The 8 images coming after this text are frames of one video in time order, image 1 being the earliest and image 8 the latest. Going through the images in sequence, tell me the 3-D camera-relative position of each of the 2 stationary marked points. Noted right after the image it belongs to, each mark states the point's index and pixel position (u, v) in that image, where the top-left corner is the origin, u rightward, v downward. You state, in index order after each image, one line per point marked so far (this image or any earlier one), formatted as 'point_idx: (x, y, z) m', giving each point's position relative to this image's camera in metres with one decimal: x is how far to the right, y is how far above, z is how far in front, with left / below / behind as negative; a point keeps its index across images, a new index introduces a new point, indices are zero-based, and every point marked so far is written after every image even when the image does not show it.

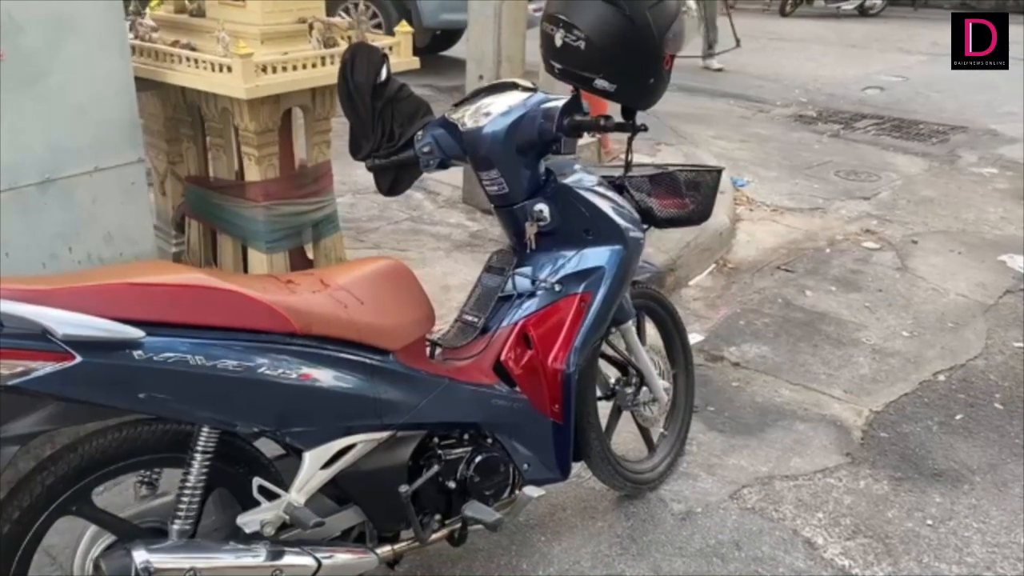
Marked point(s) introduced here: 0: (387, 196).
0: (-0.4, +0.3, +3.0) m
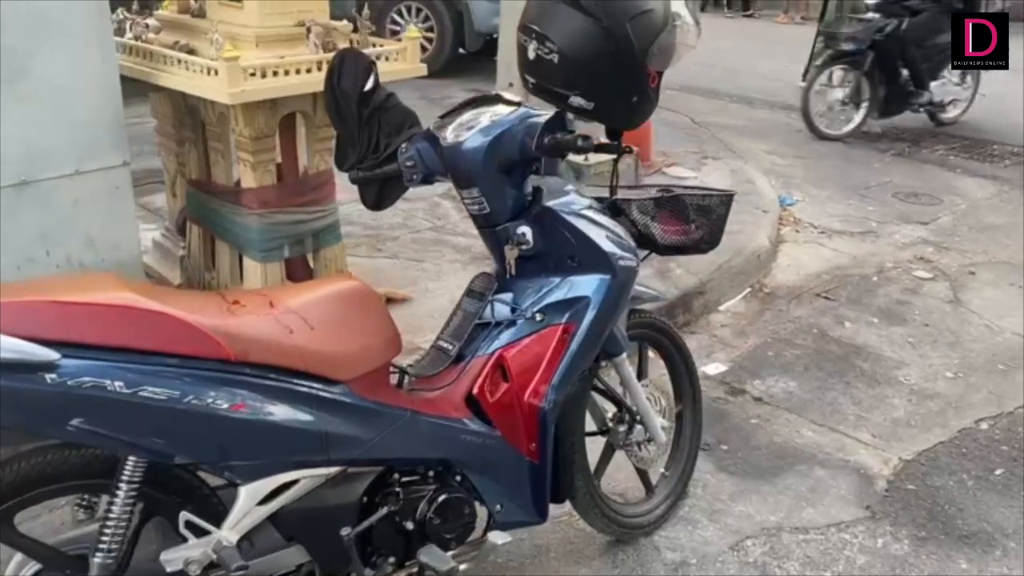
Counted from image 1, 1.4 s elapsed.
0: (-0.4, +0.2, +2.8) m
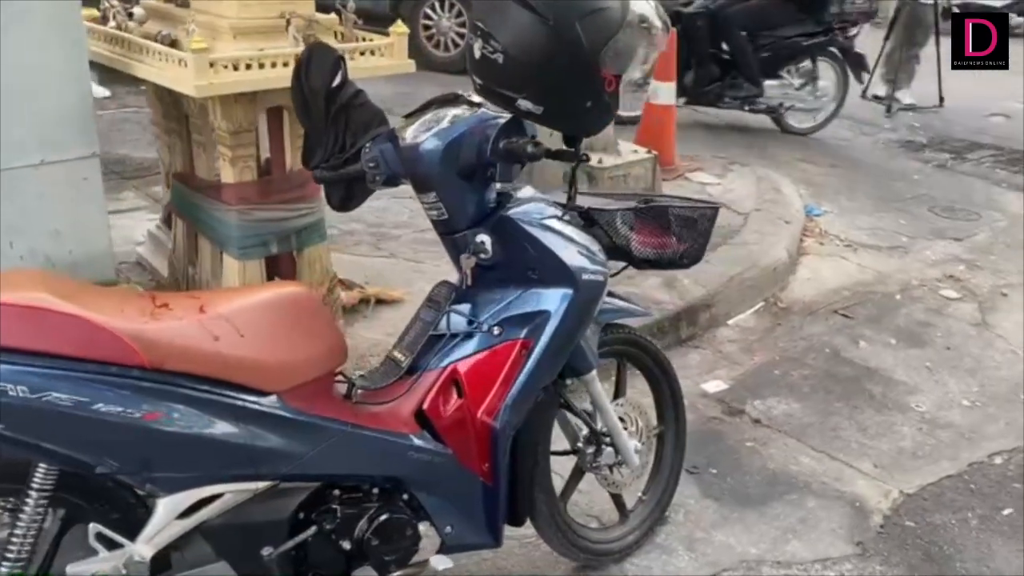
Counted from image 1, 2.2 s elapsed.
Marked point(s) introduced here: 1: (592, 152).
0: (-0.5, +0.2, +2.7) m
1: (+0.5, +0.9, +5.5) m
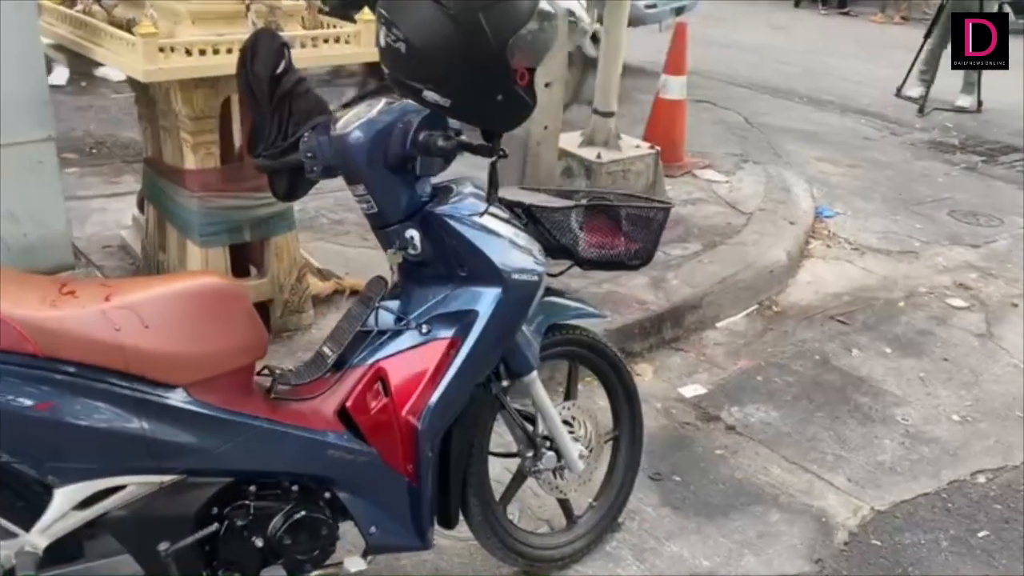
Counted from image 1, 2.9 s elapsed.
0: (-0.7, +0.3, +2.7) m
1: (+0.5, +0.9, +5.4) m
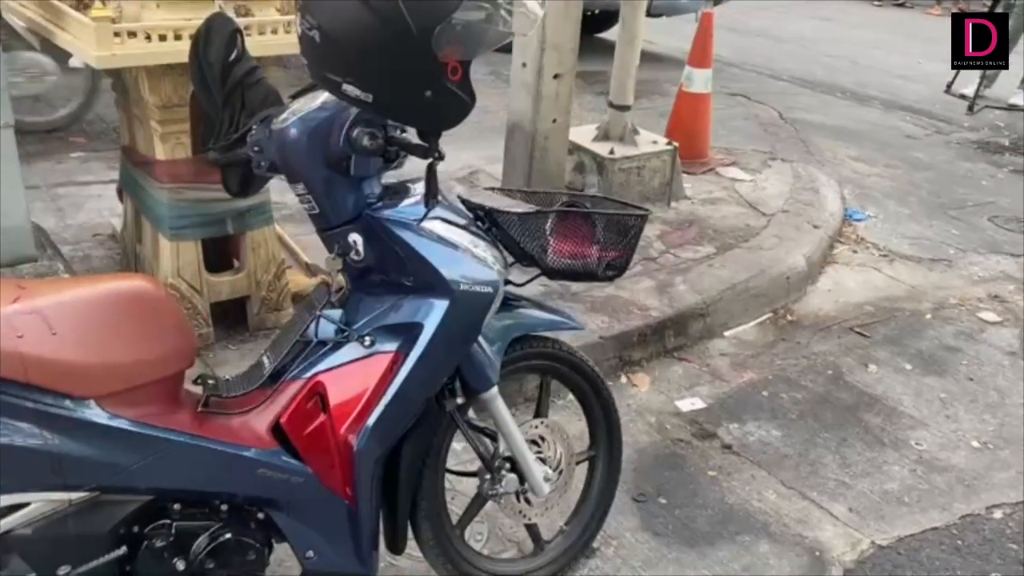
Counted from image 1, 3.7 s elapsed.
0: (-0.8, +0.3, +2.5) m
1: (+0.6, +0.9, +5.2) m
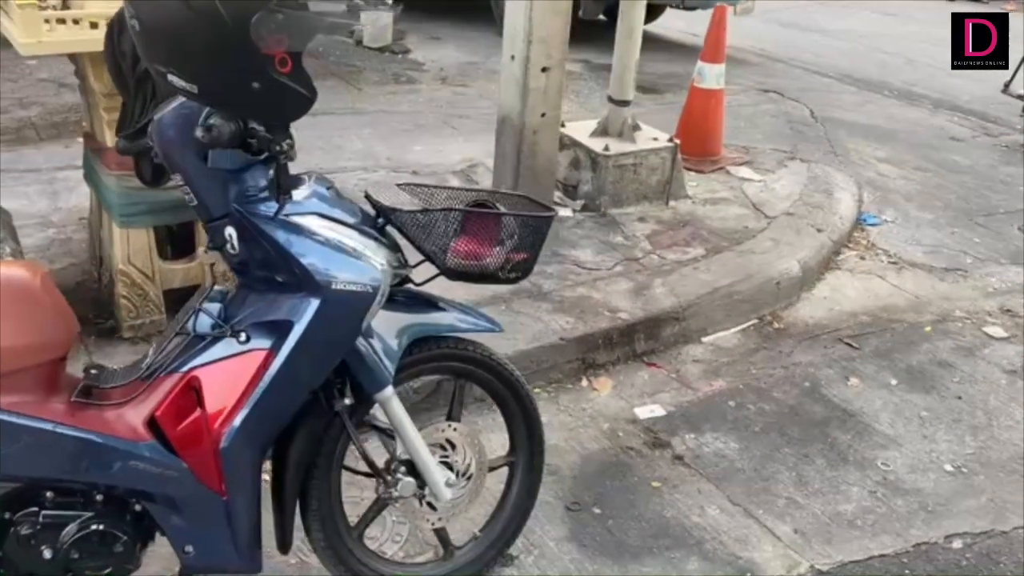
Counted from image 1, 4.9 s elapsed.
0: (-1.0, +0.3, +2.5) m
1: (+0.5, +0.9, +5.1) m
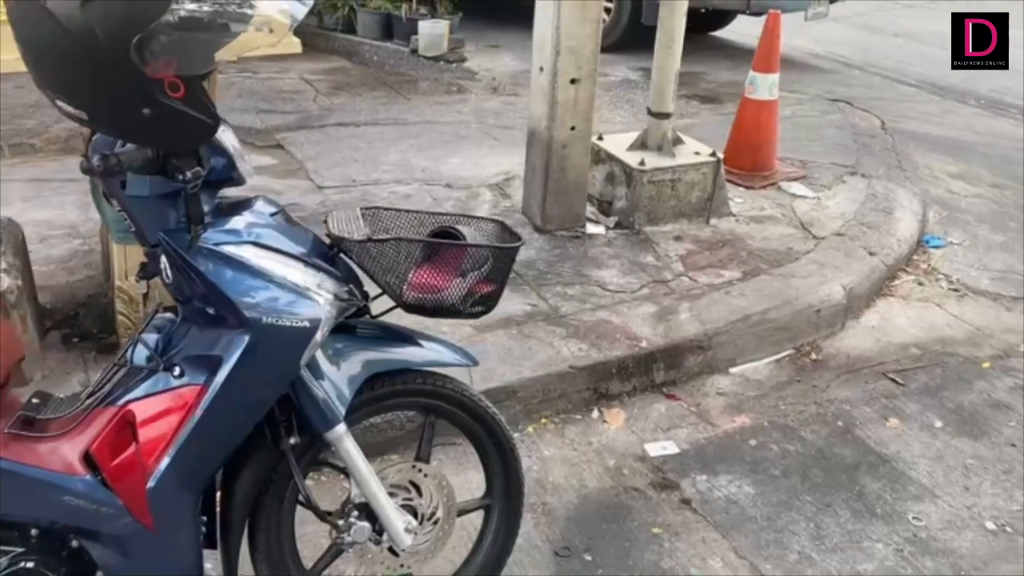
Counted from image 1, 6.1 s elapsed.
0: (-1.1, +0.2, +2.4) m
1: (+0.7, +0.8, +4.8) m
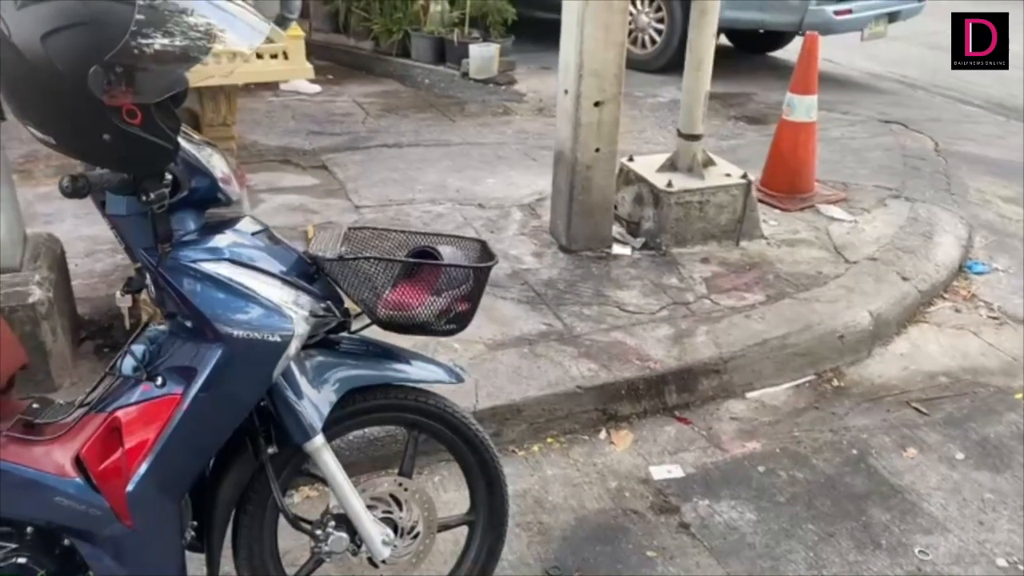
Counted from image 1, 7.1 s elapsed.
0: (-1.1, +0.2, +2.6) m
1: (+0.9, +0.6, +4.8) m
